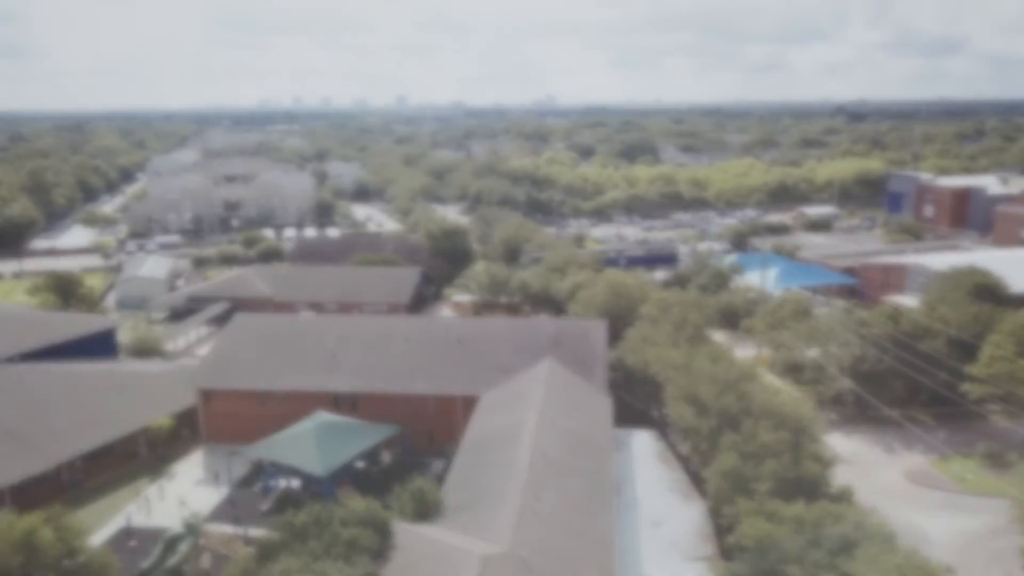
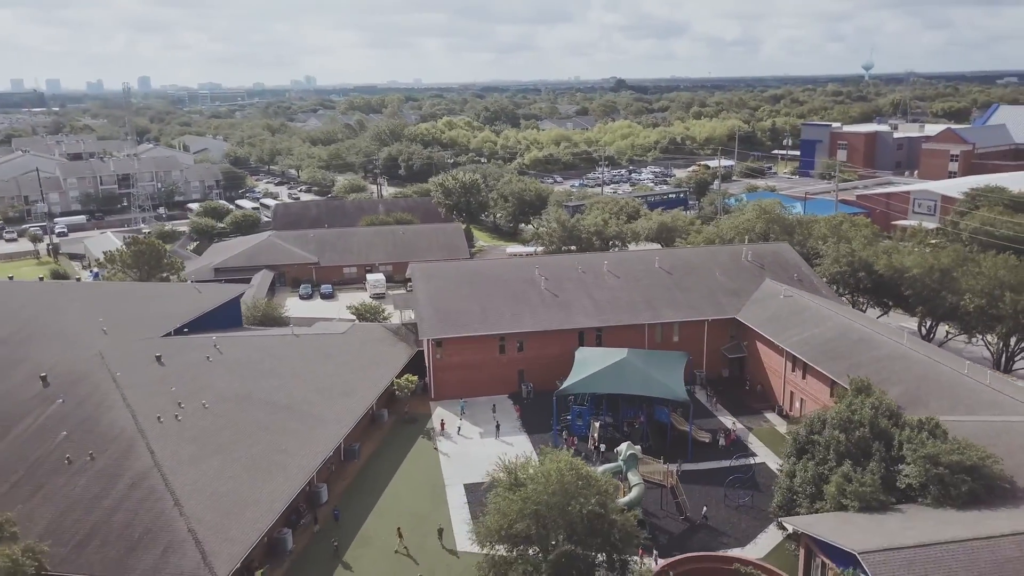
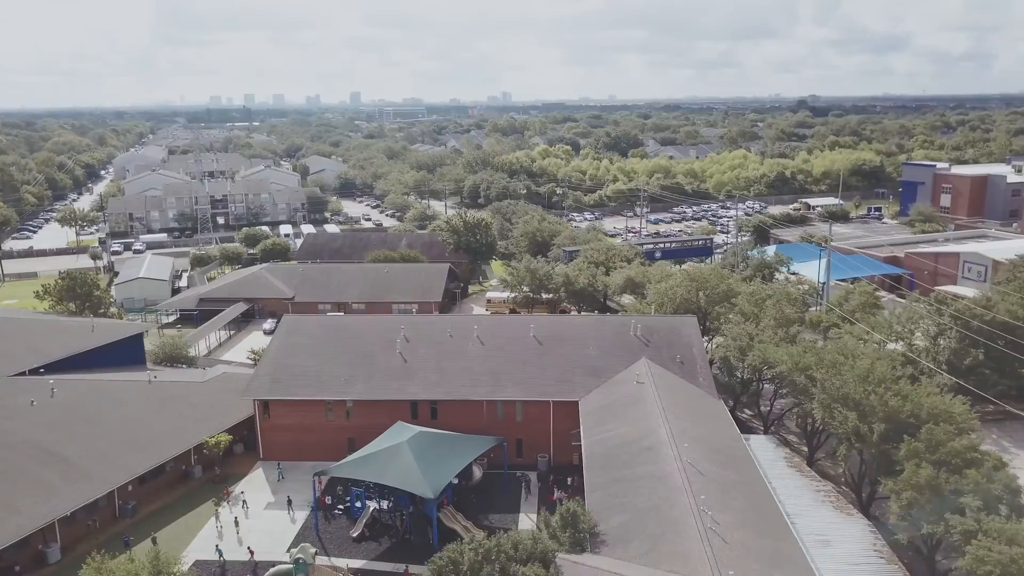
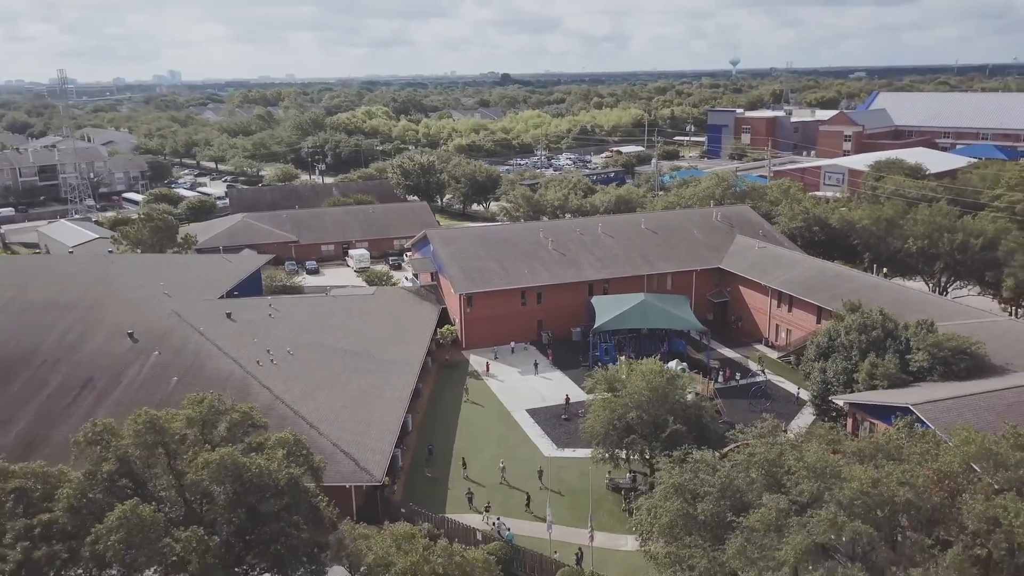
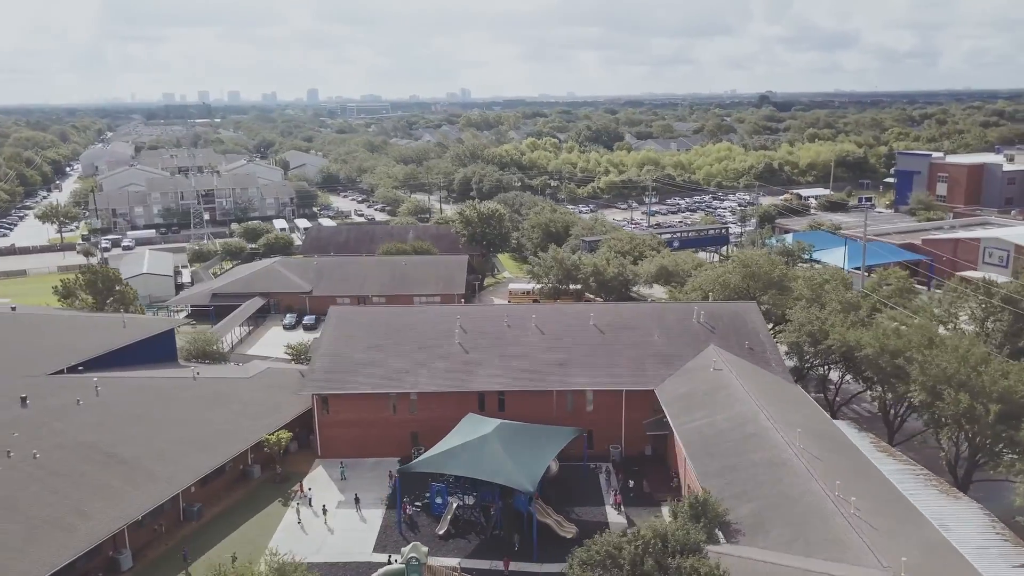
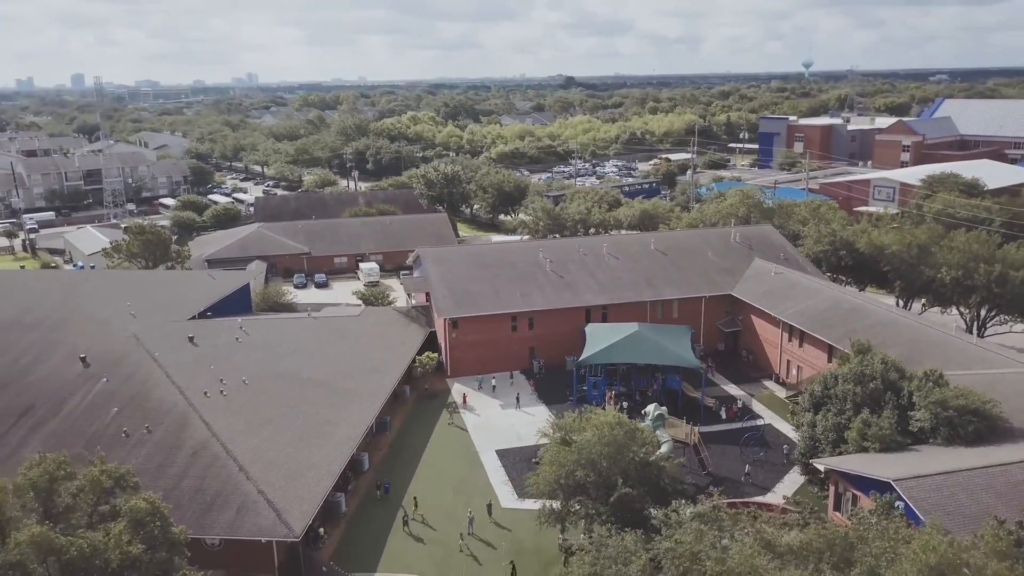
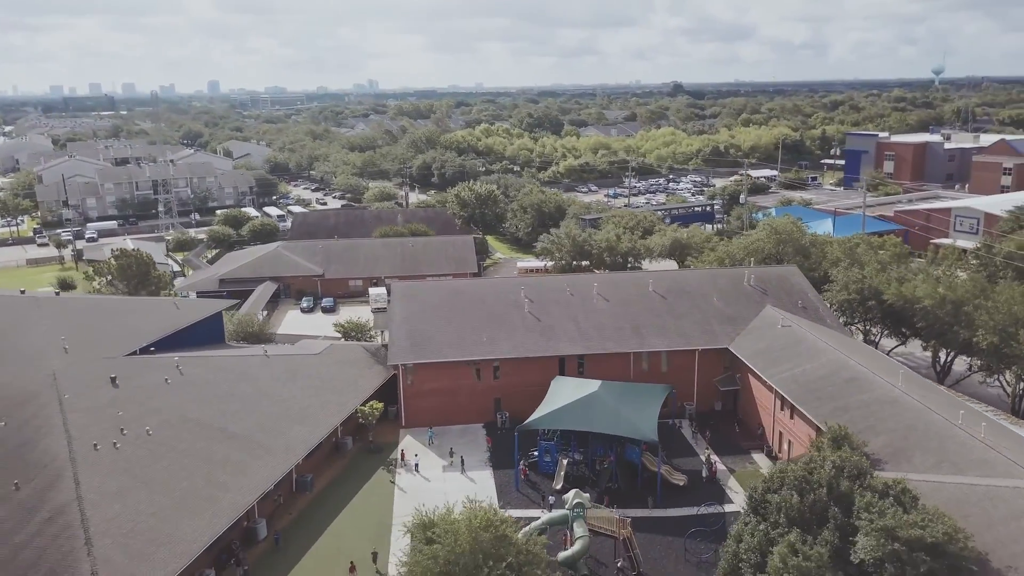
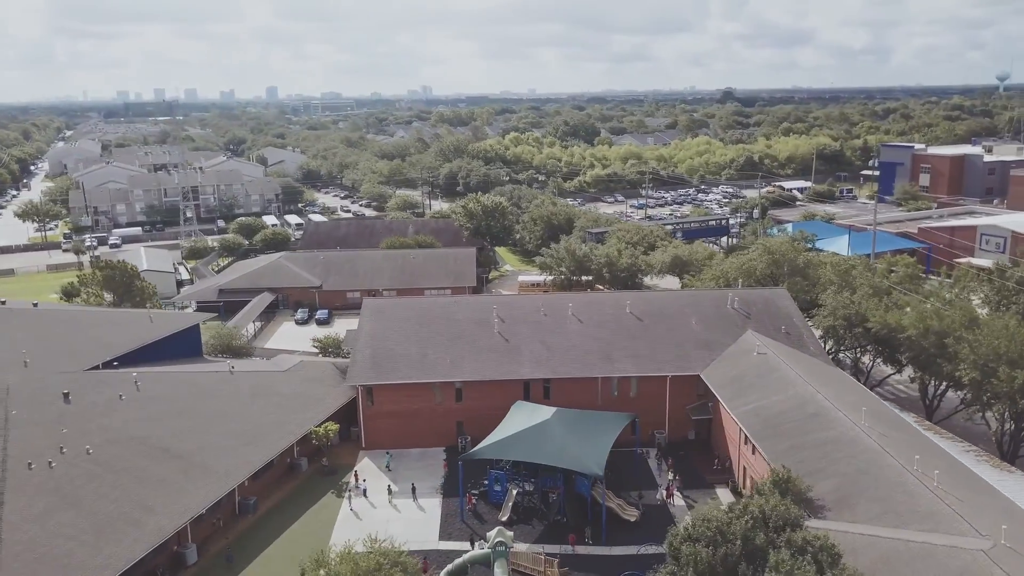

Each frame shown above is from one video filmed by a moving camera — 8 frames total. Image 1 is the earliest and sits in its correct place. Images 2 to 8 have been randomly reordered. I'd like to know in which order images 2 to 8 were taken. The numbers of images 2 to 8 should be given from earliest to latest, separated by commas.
3, 5, 8, 7, 2, 6, 4
